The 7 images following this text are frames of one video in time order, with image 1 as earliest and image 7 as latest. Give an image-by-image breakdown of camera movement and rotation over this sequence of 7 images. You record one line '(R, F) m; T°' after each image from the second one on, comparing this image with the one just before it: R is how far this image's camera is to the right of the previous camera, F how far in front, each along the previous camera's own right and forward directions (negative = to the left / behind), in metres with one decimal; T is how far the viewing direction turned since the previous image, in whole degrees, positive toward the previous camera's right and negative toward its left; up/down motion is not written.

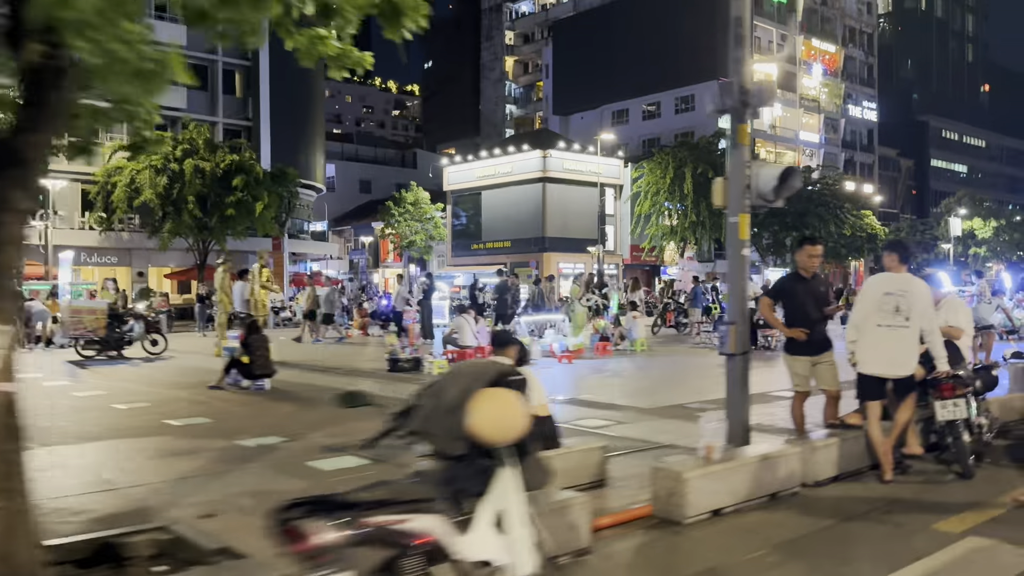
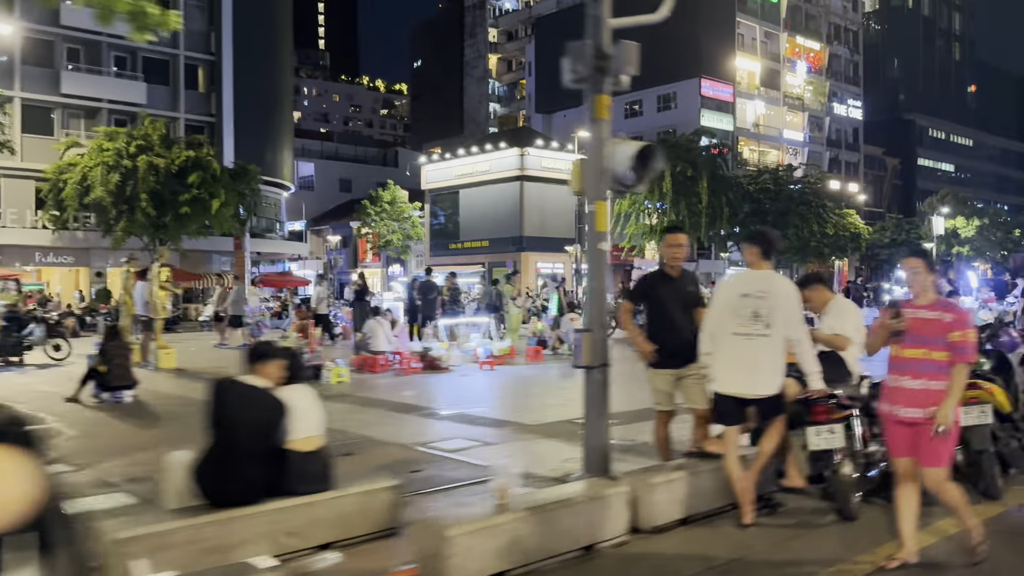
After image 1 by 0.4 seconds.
(+1.2, +1.0) m; 0°
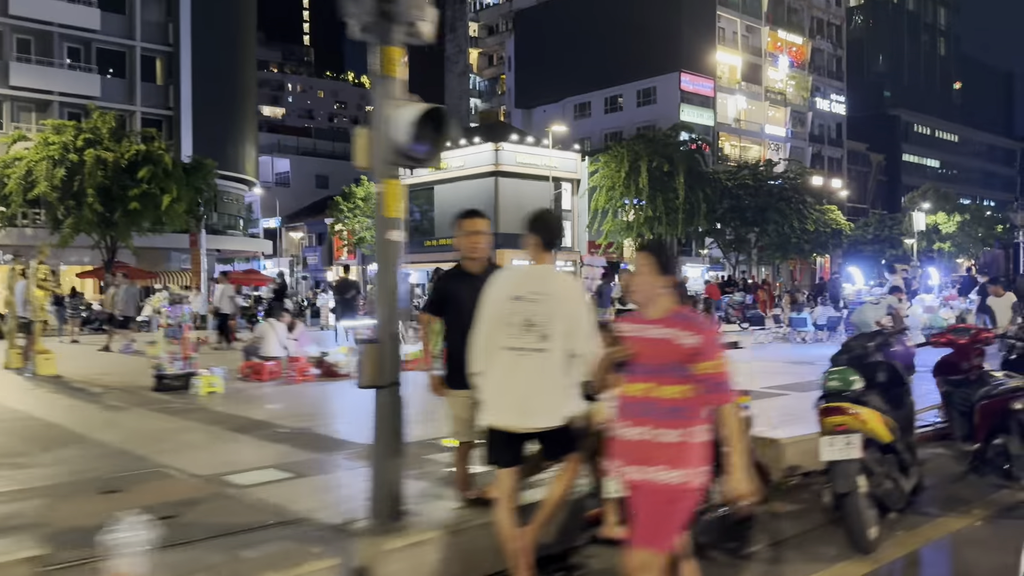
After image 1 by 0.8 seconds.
(+1.2, +1.1) m; +1°
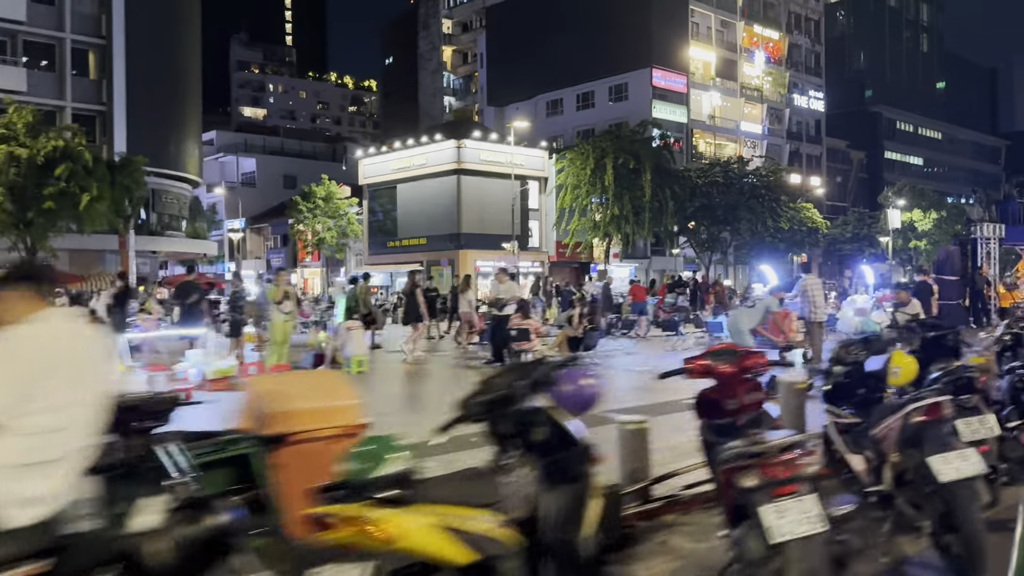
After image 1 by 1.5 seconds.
(+2.0, +1.8) m; 0°
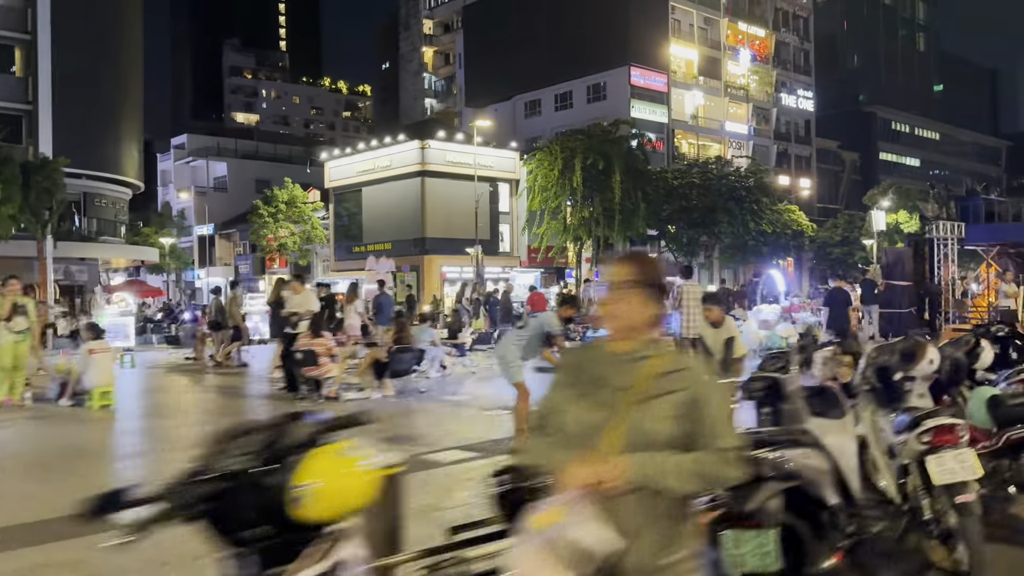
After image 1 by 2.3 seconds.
(+2.5, +2.3) m; 0°
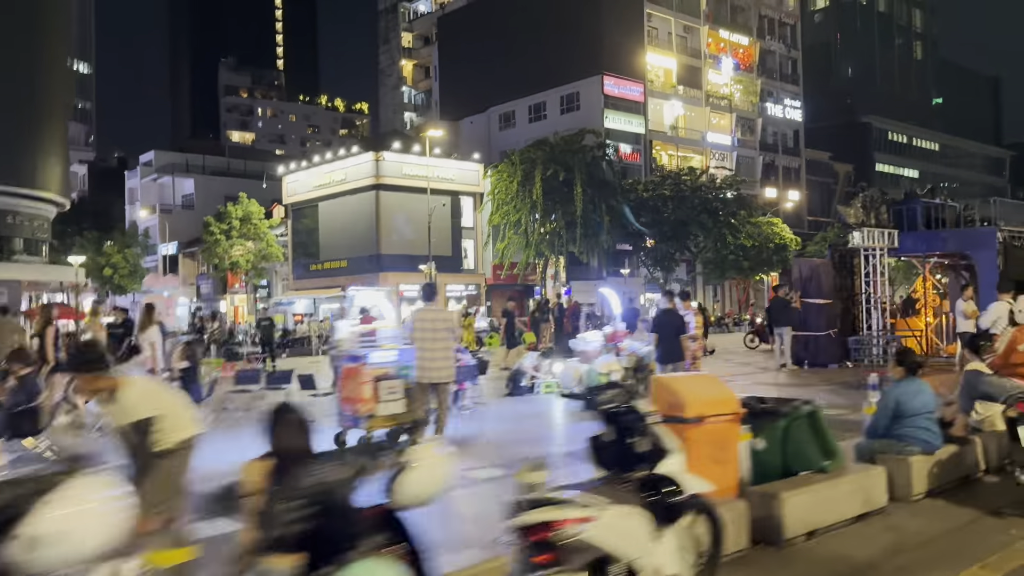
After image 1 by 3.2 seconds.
(+3.2, +2.7) m; -1°
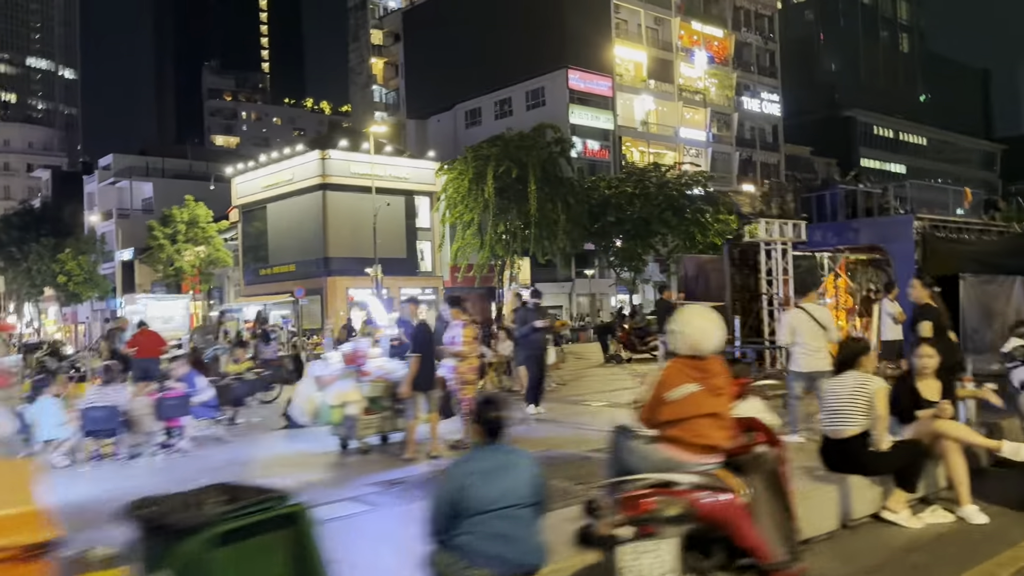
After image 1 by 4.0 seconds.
(+2.7, +2.3) m; 0°
